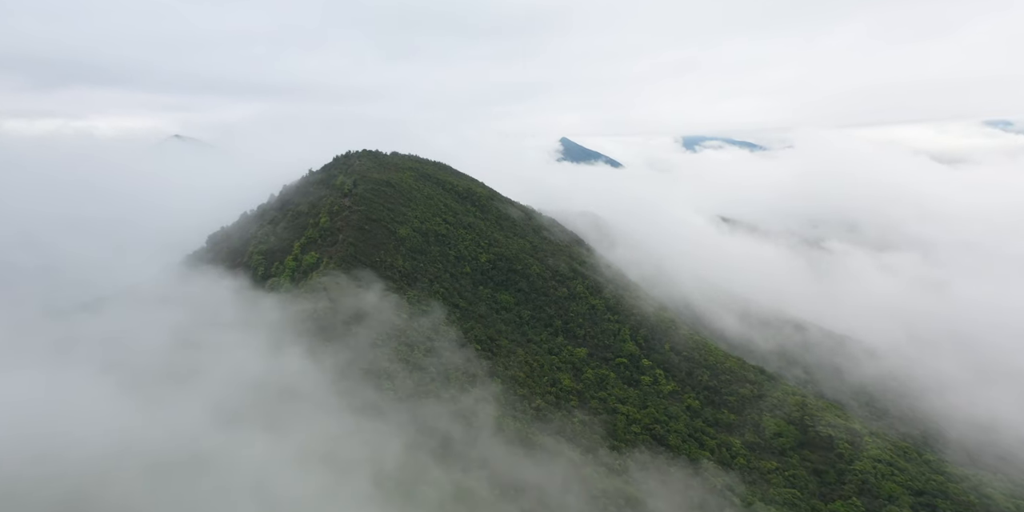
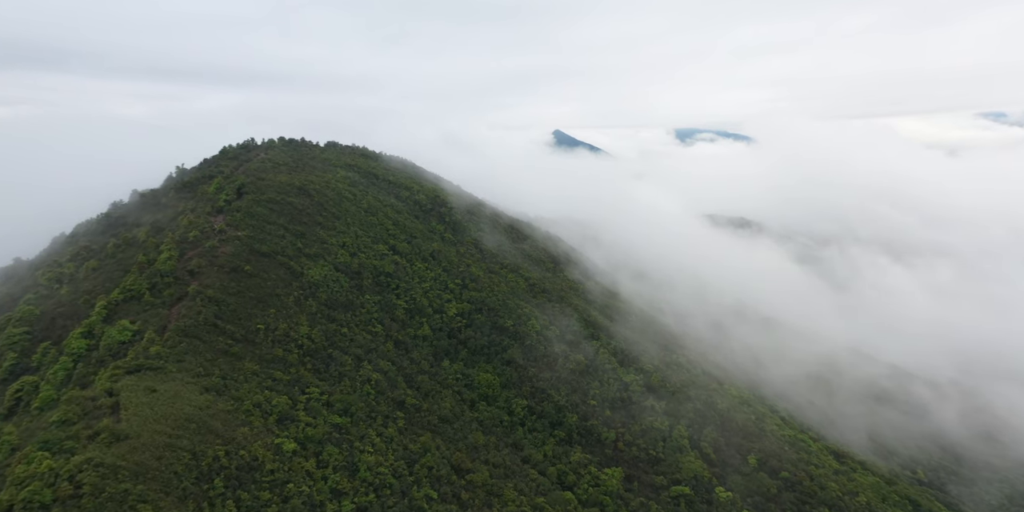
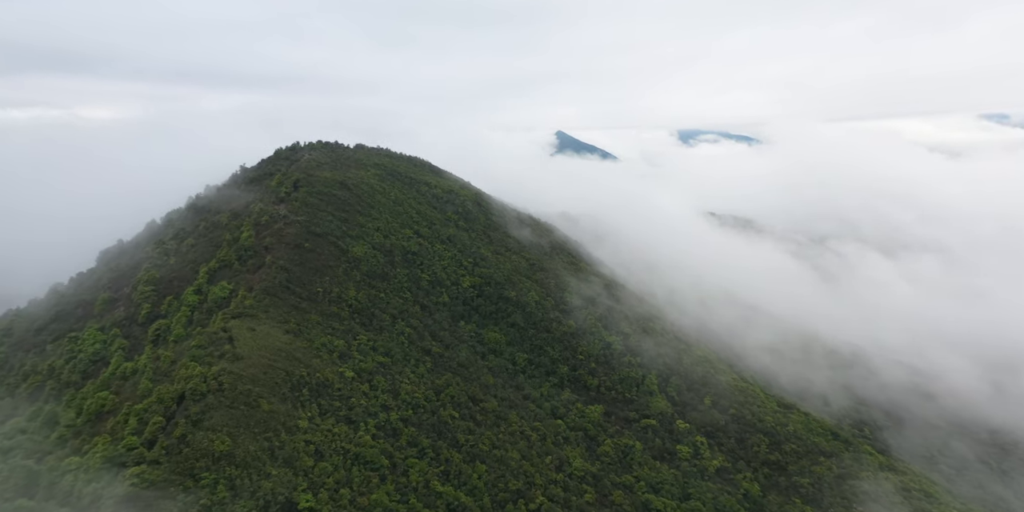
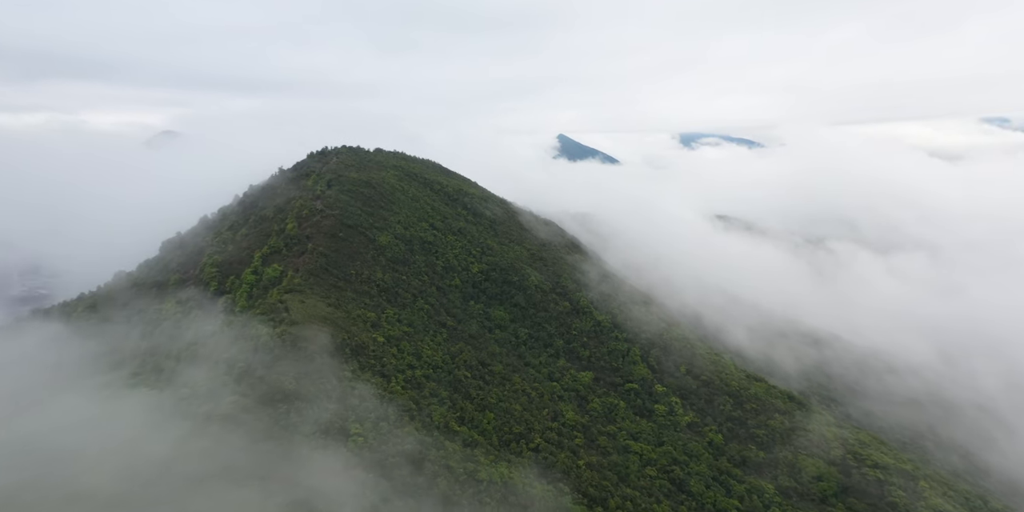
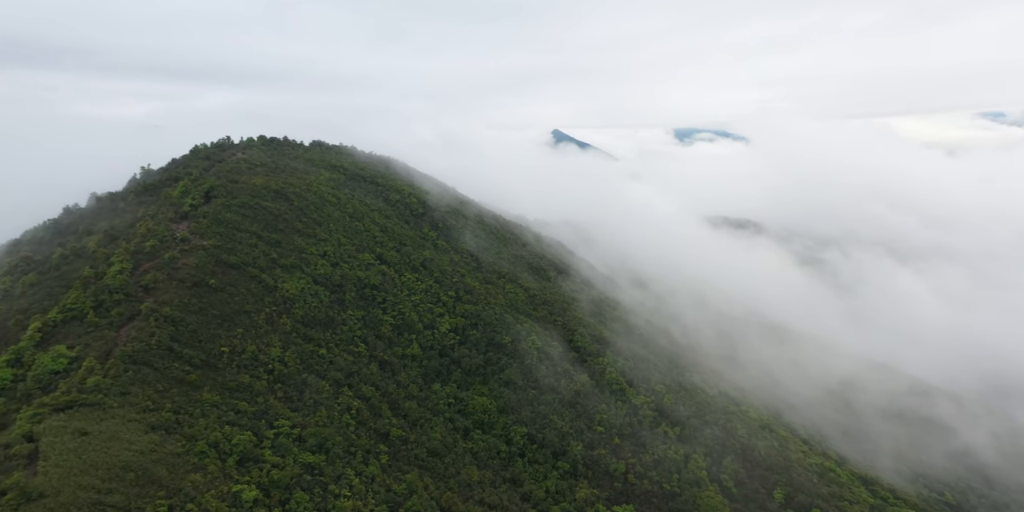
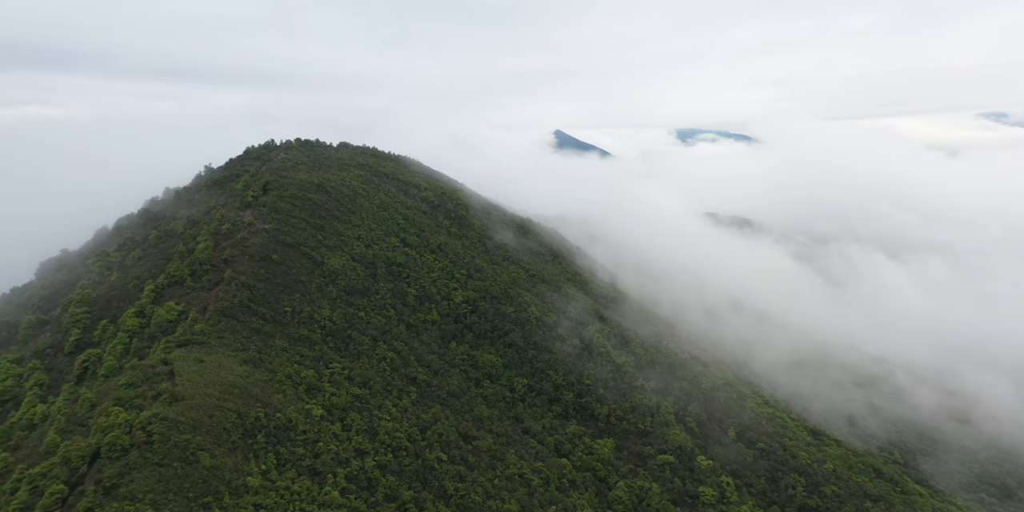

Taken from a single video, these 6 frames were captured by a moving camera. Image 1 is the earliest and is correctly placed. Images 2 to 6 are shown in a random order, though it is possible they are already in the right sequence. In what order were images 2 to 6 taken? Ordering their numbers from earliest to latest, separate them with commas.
4, 3, 6, 2, 5
